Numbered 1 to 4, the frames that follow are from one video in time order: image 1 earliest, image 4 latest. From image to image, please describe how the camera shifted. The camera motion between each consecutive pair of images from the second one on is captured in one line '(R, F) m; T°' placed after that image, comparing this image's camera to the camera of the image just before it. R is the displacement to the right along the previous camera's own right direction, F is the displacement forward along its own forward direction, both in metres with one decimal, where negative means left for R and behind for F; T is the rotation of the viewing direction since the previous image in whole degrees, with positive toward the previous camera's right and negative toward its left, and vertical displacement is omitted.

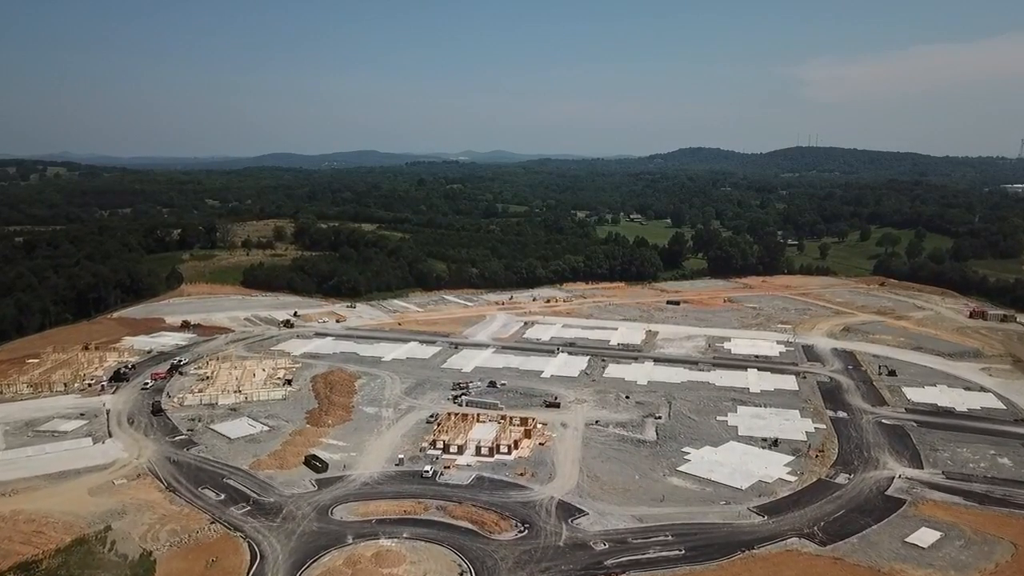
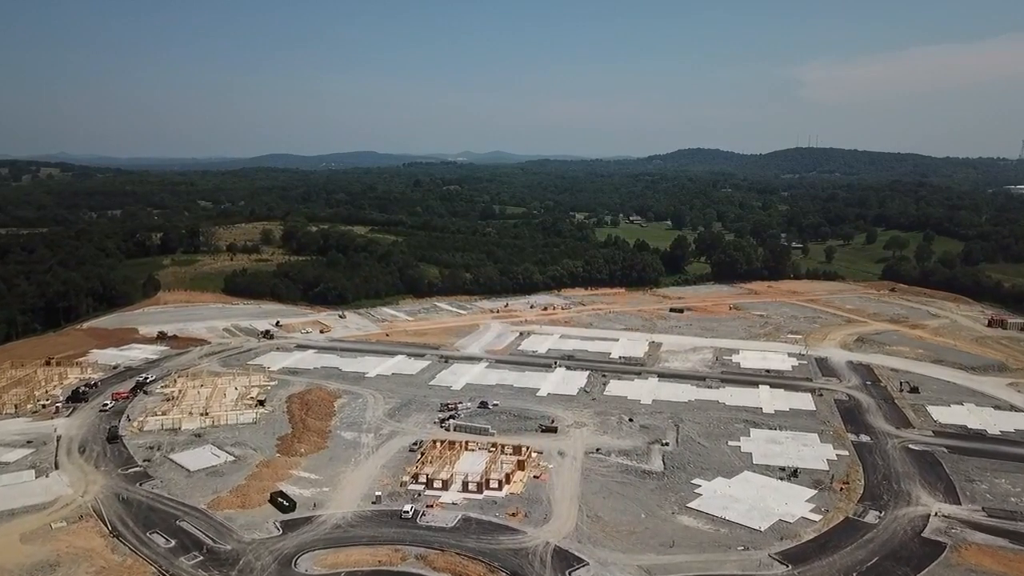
(+0.2, +3.8) m; 0°
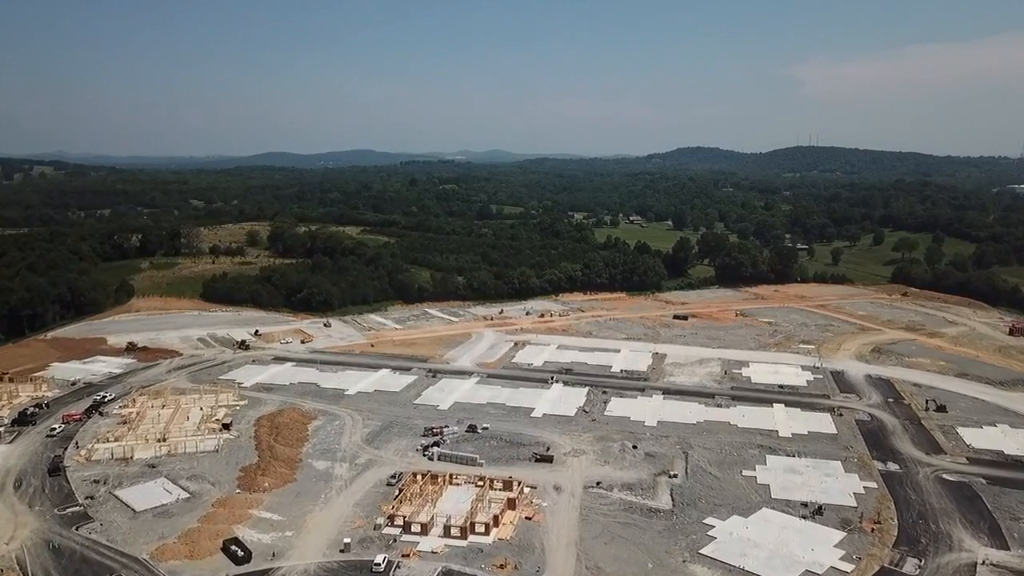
(+0.3, +4.0) m; 0°
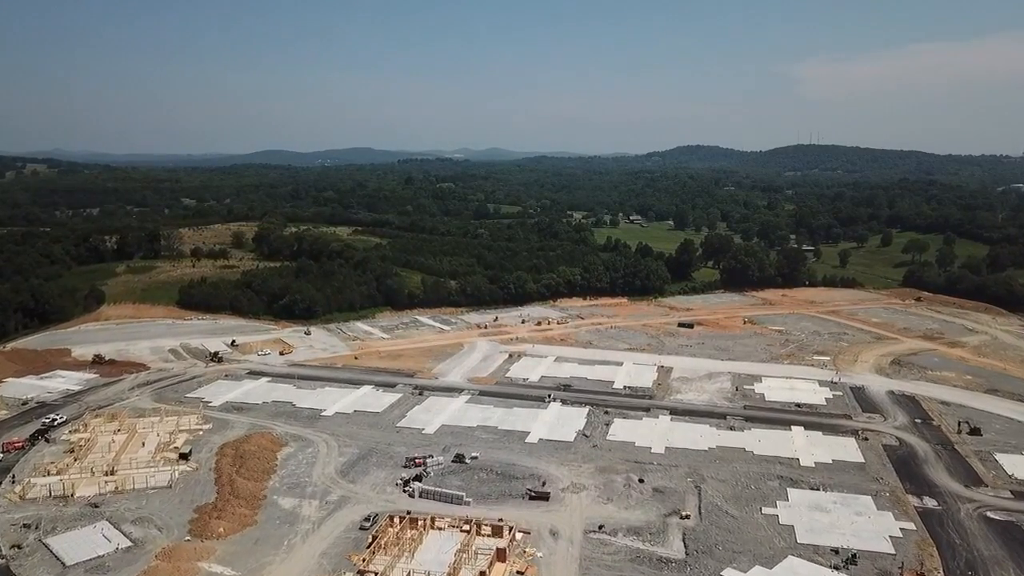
(+0.2, +4.0) m; 0°
